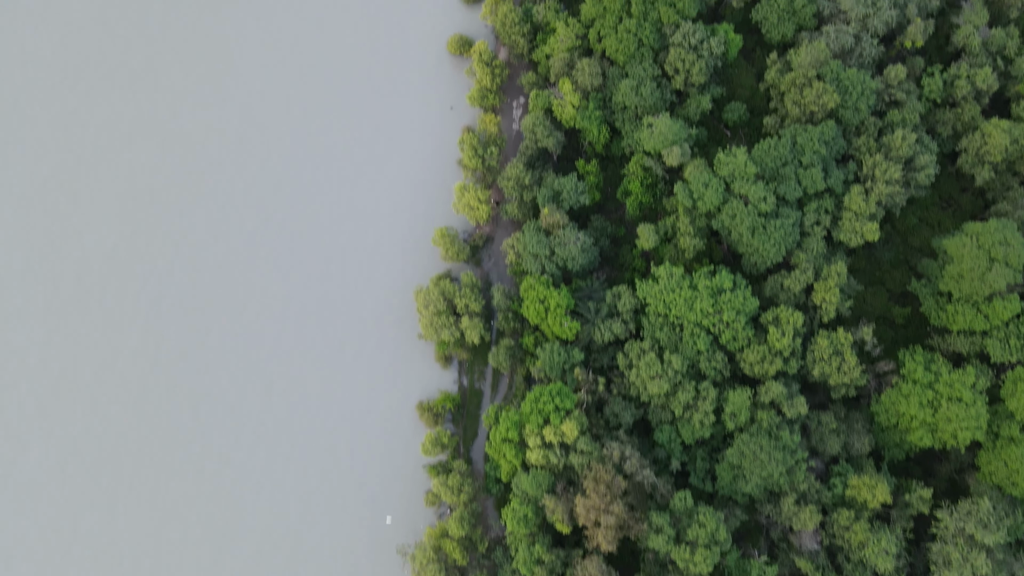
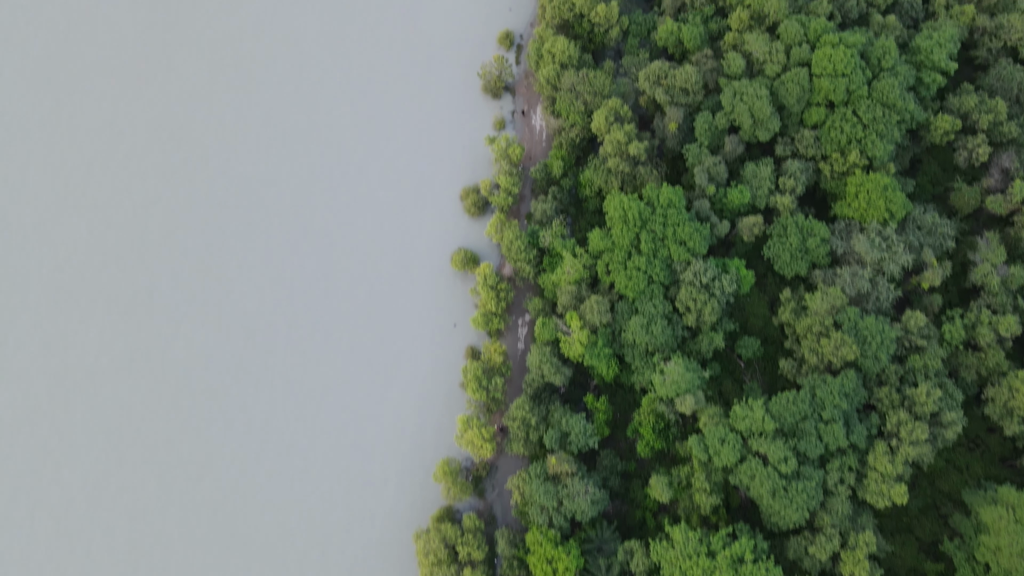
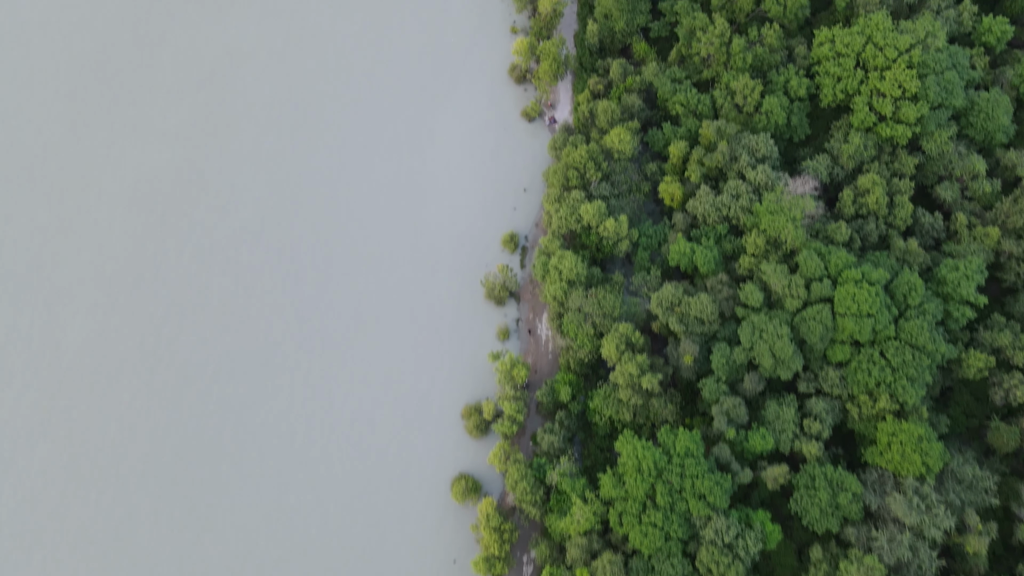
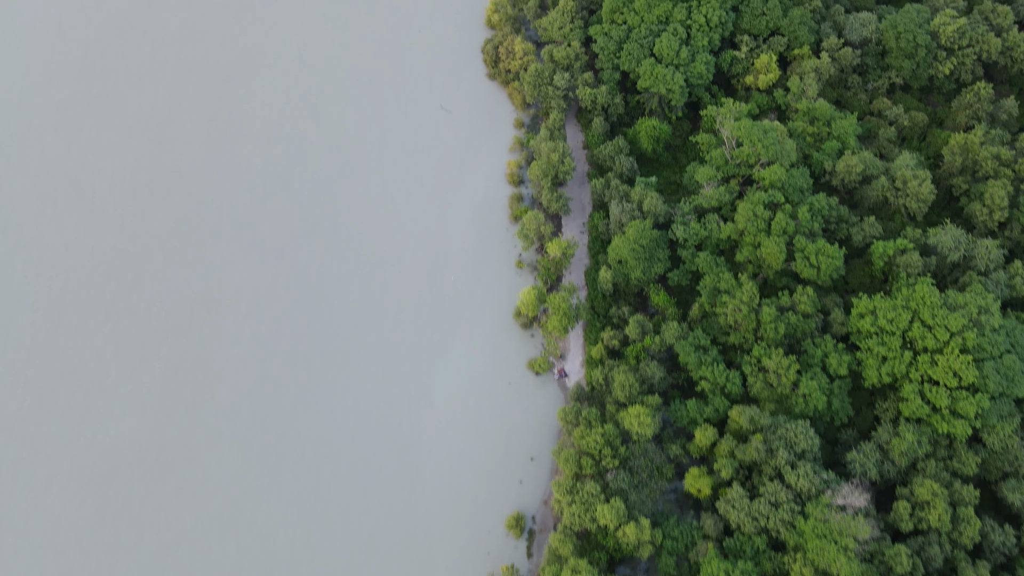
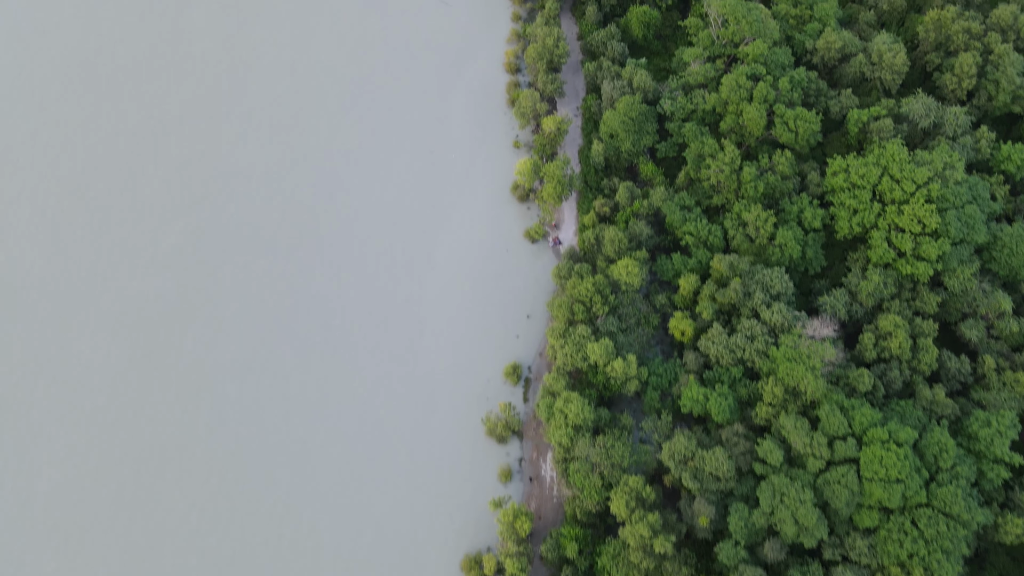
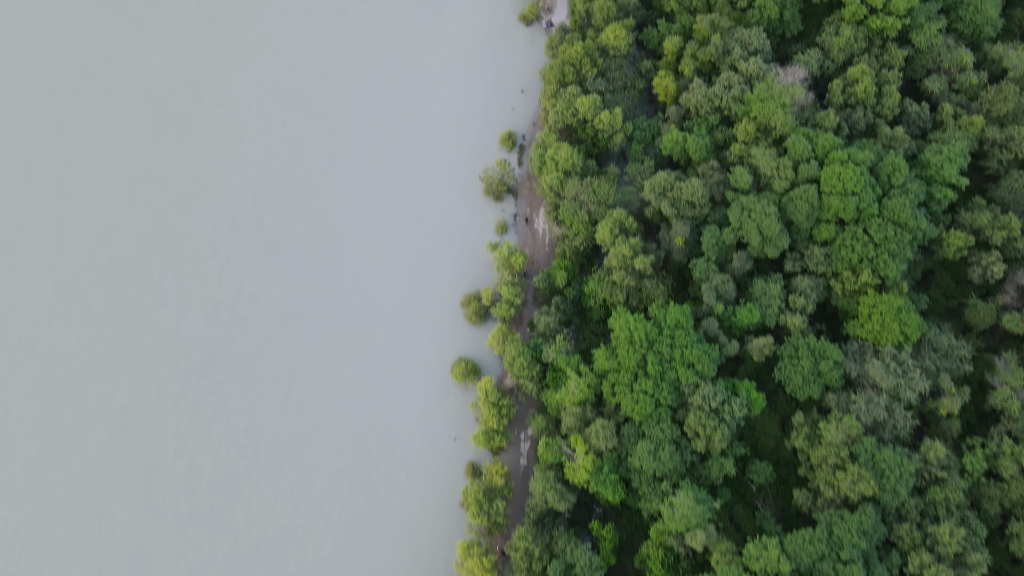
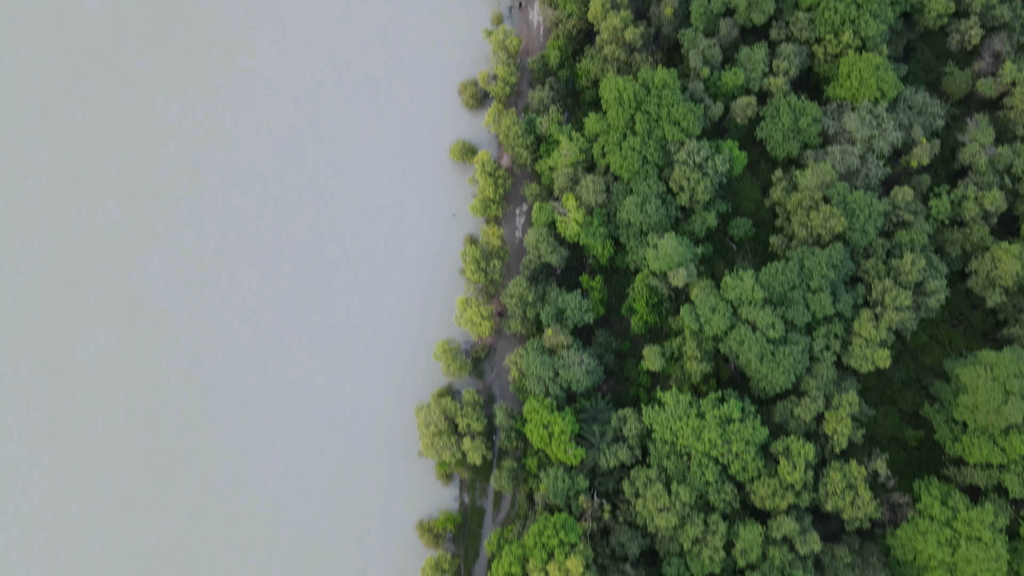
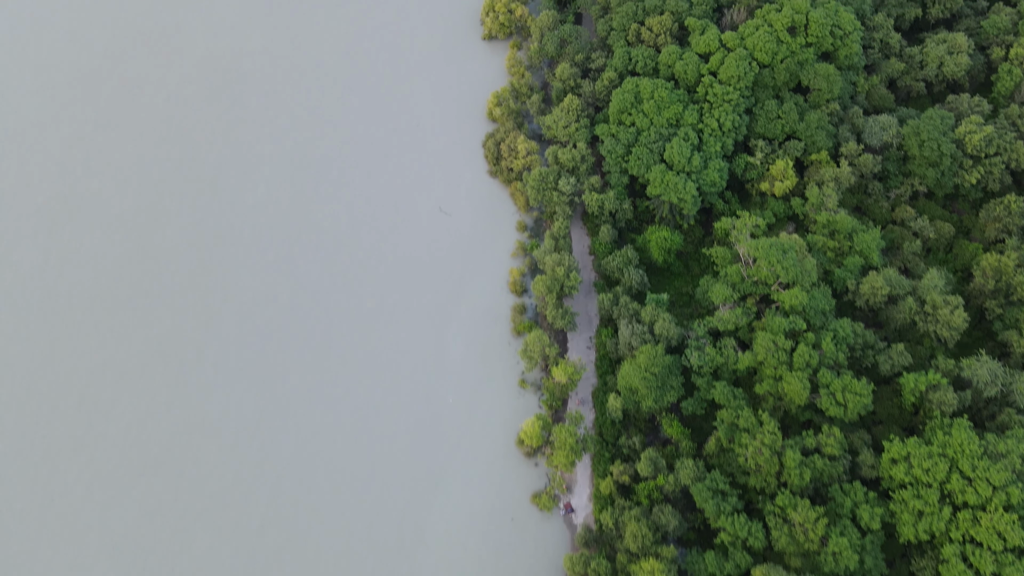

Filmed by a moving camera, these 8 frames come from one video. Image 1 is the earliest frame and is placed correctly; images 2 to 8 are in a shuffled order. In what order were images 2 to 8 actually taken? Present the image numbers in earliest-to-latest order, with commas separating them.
7, 2, 6, 3, 5, 4, 8
